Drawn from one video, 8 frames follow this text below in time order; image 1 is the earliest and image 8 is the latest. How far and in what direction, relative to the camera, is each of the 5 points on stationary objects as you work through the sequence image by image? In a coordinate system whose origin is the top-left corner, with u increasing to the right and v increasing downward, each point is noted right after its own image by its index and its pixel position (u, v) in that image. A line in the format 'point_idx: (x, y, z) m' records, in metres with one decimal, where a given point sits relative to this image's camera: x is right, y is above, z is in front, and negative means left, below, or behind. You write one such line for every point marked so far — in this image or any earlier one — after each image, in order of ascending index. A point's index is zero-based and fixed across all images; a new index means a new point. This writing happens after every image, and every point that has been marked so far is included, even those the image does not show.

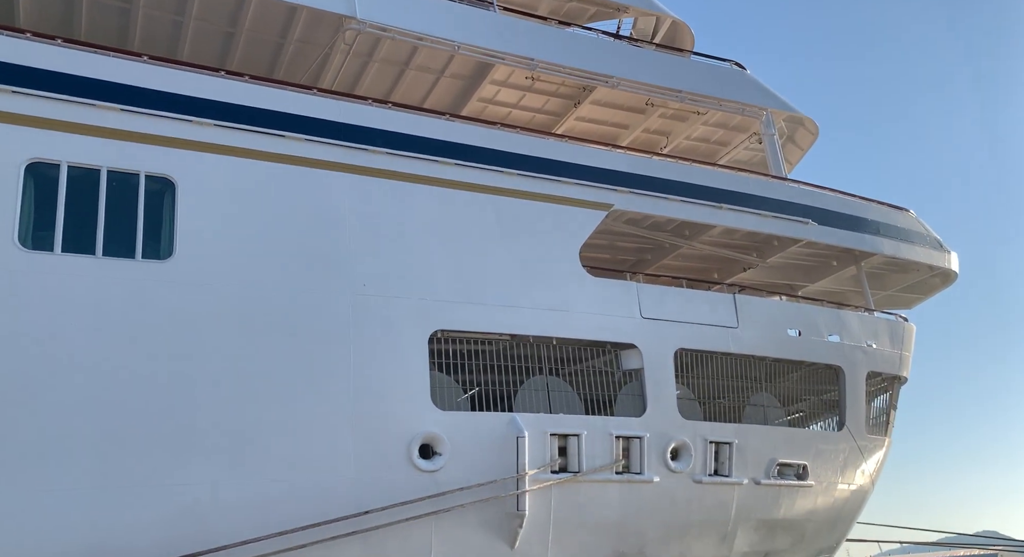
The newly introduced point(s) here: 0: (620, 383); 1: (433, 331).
0: (+1.0, -1.0, +11.3) m
1: (-0.7, -0.5, +10.2) m
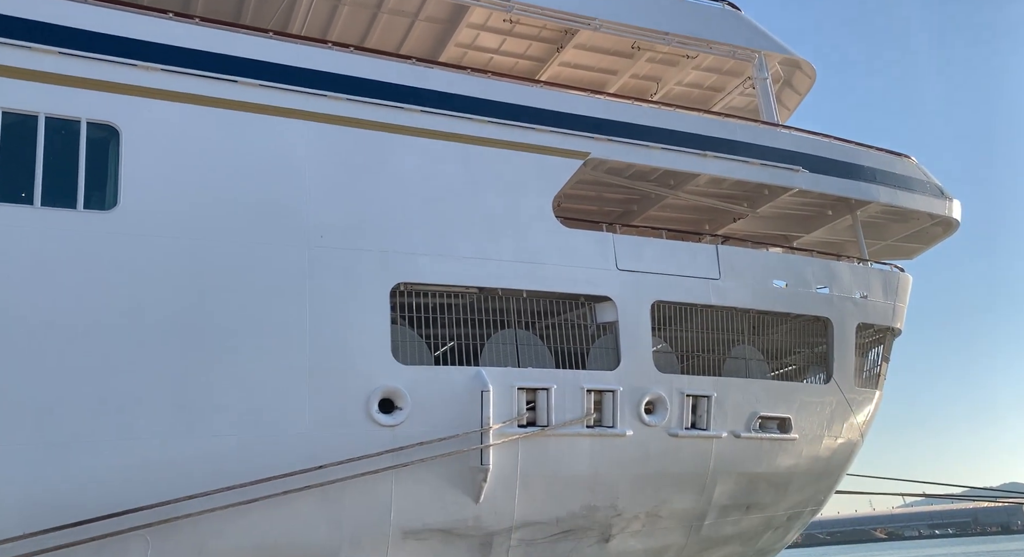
0: (+0.7, -0.5, +11.1) m
1: (-1.0, -0.1, +10.0) m
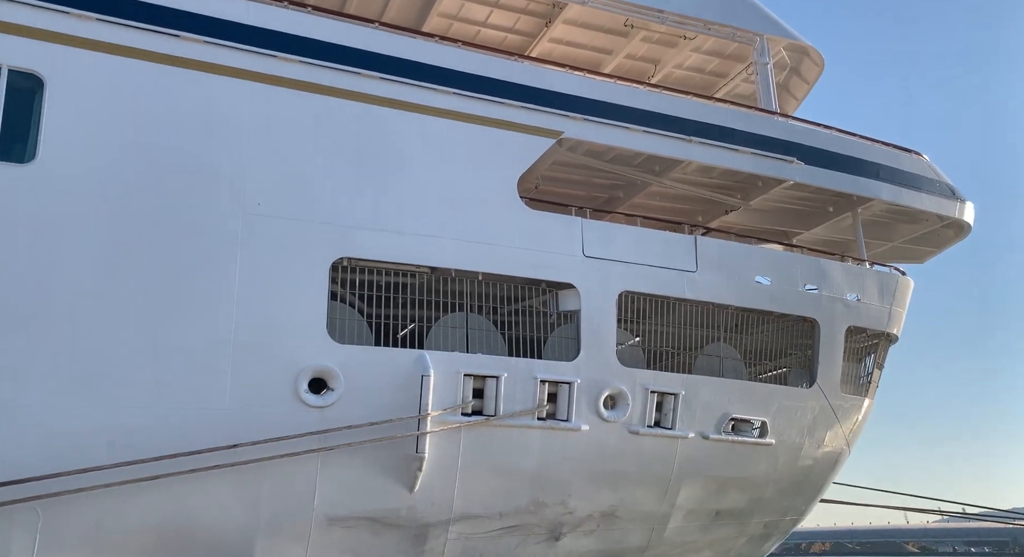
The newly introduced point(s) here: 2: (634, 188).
0: (+0.4, -0.4, +10.5) m
1: (-1.4, +0.1, +9.5) m
2: (+1.3, +1.0, +12.9) m
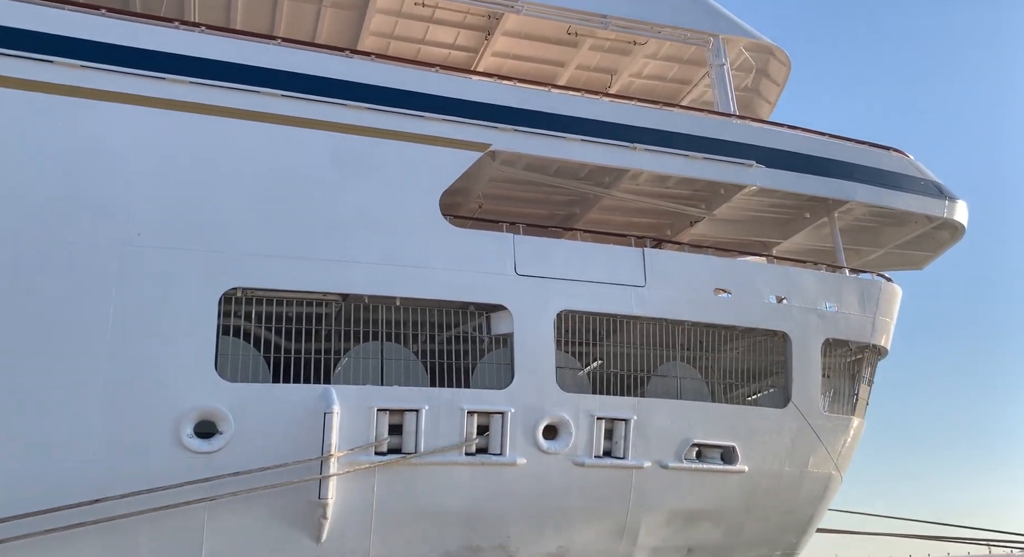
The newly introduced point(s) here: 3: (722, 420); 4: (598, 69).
0: (-0.2, -0.6, +9.7) m
1: (-2.1, -0.1, +8.7) m
2: (+0.8, +0.8, +12.0) m
3: (+1.9, -1.2, +10.7) m
4: (+0.9, +2.3, +13.3) m
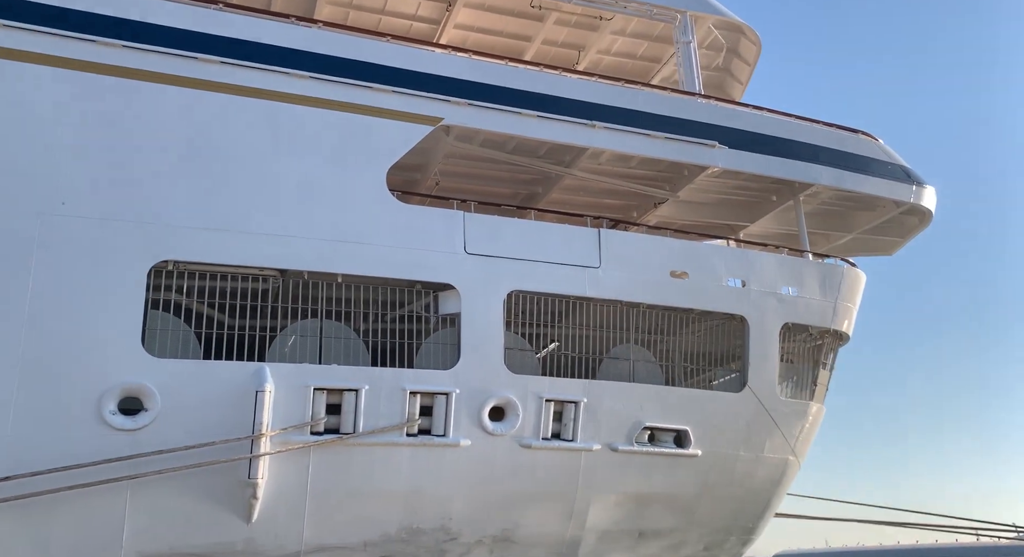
0: (-0.7, -0.4, +9.5) m
1: (-2.5, +0.1, +8.5) m
2: (+0.4, +1.0, +11.8) m
3: (+1.4, -1.1, +10.5) m
4: (+0.6, +2.5, +13.1) m
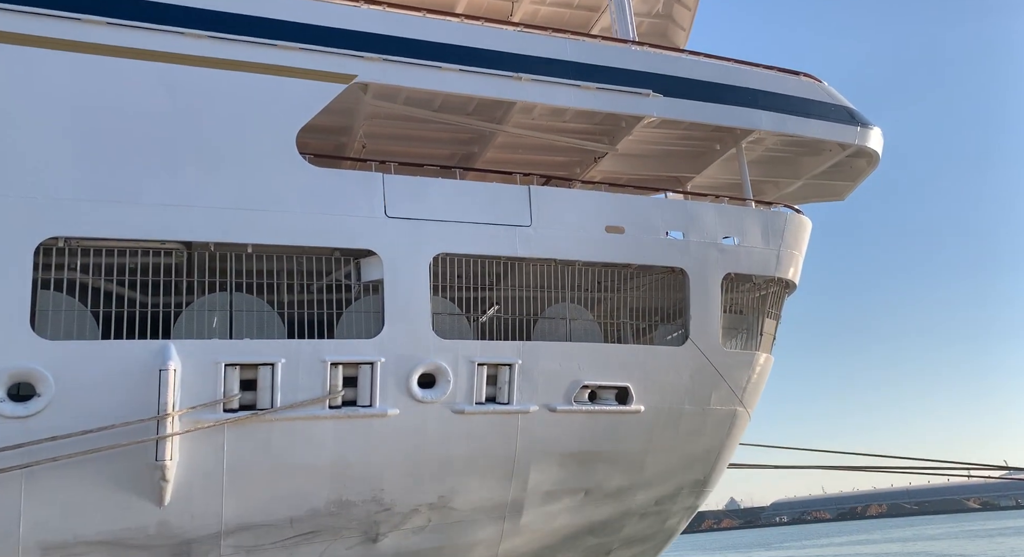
0: (-1.2, -0.1, +9.2) m
1: (-3.1, +0.2, +8.2) m
2: (-0.3, +1.3, +11.5) m
3: (+0.9, -0.7, +10.3) m
4: (-0.2, +3.0, +12.7) m
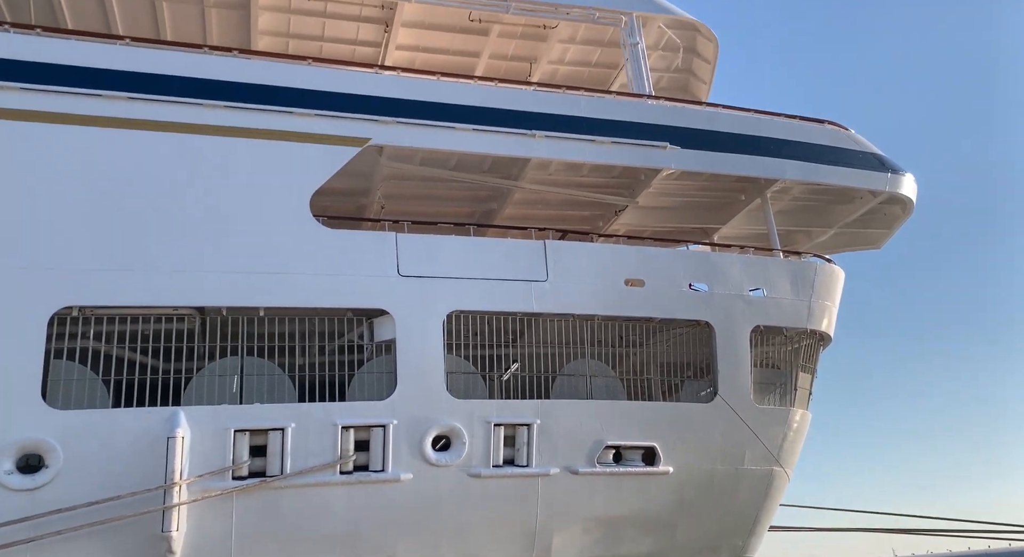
0: (-1.1, -0.6, +9.0) m
1: (-3.0, -0.2, +8.1) m
2: (-0.1, +0.8, +11.3) m
3: (+1.0, -1.2, +10.0) m
4: (0.0, +2.3, +12.6) m
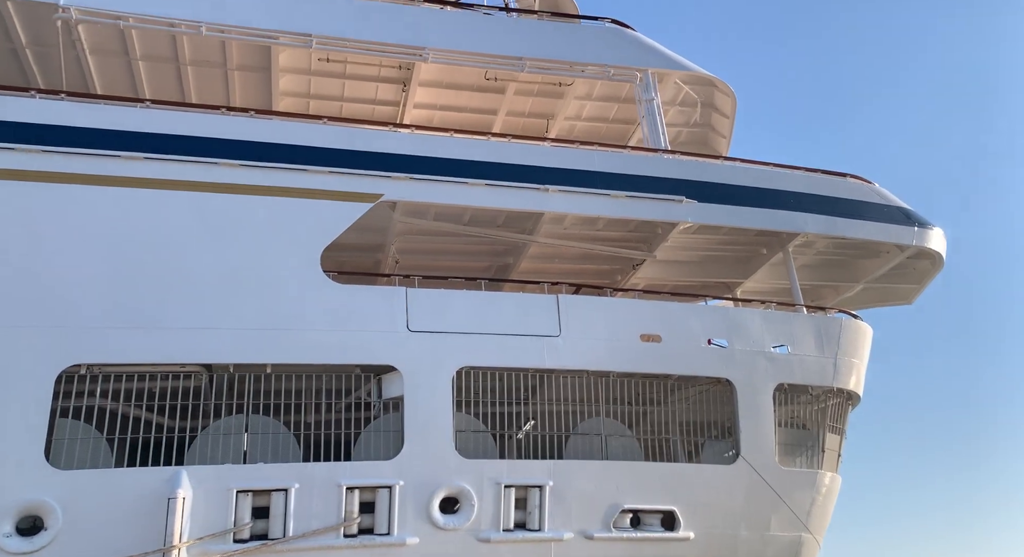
0: (-1.0, -1.0, +8.8) m
1: (-3.0, -0.6, +8.0) m
2: (0.0, +0.2, +11.1) m
3: (+1.1, -1.6, +9.6) m
4: (+0.2, +1.7, +12.5) m
